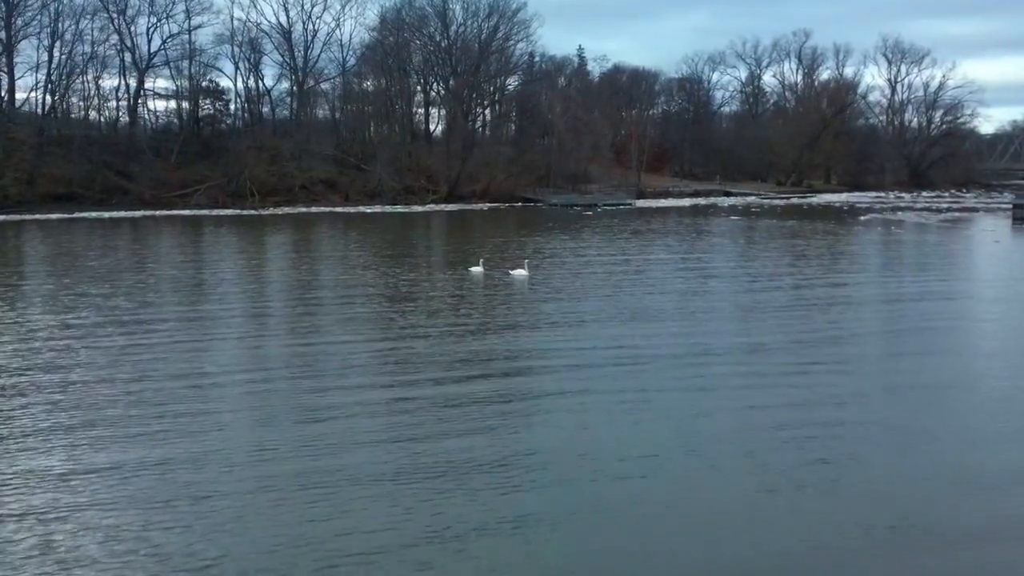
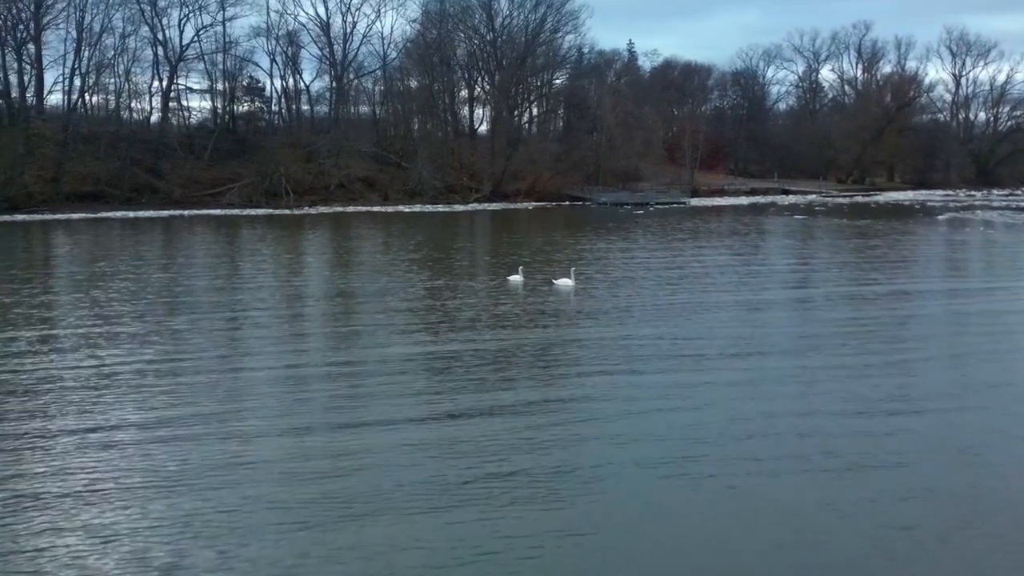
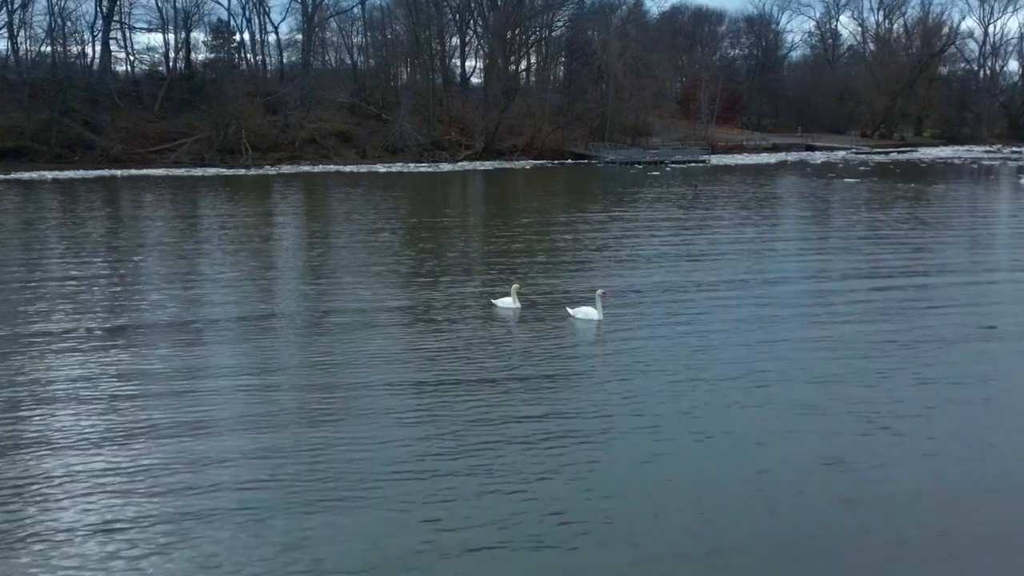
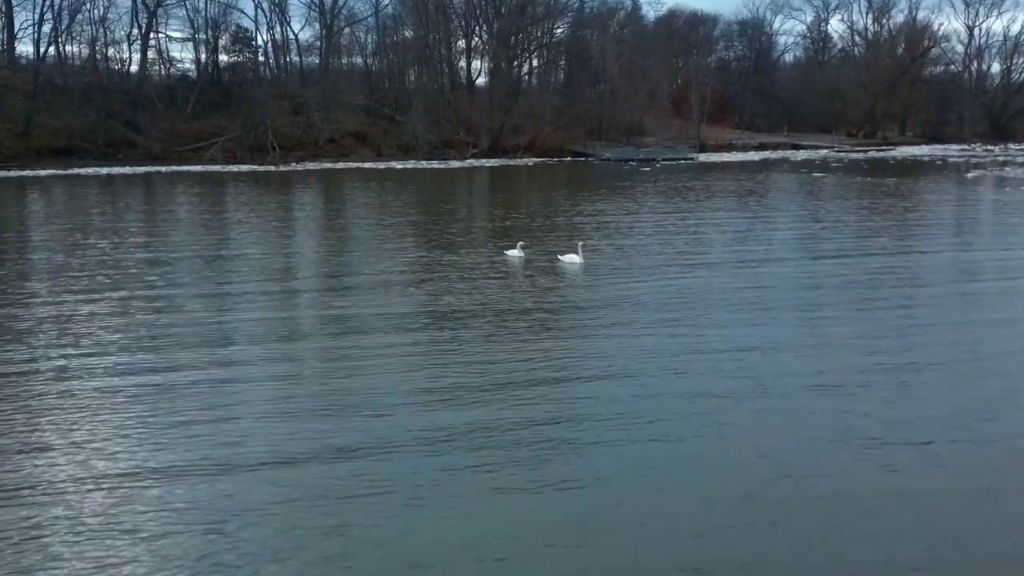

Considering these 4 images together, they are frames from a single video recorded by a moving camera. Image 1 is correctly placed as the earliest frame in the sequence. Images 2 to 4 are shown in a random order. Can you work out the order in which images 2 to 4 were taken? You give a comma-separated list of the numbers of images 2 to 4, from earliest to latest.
2, 4, 3
